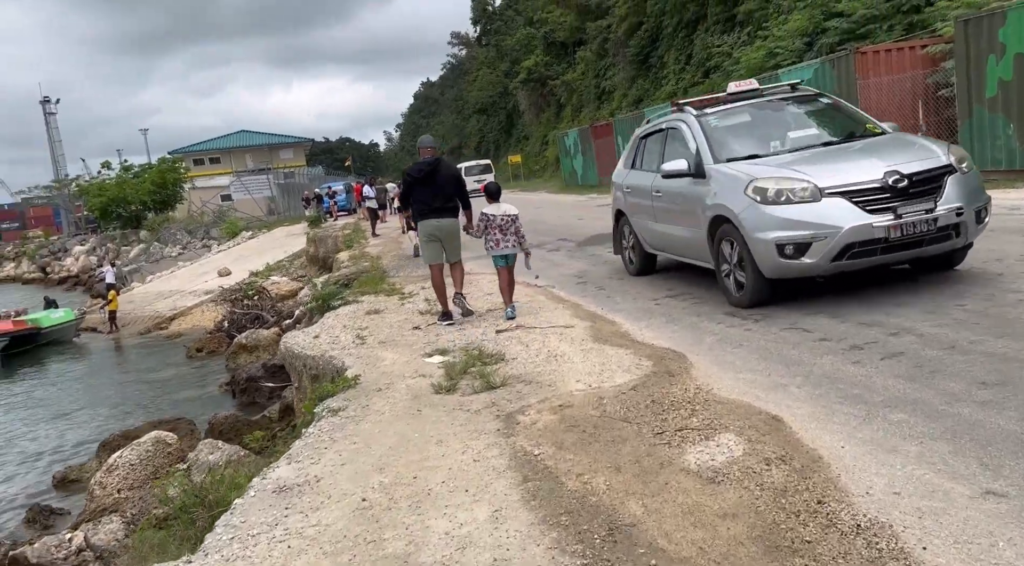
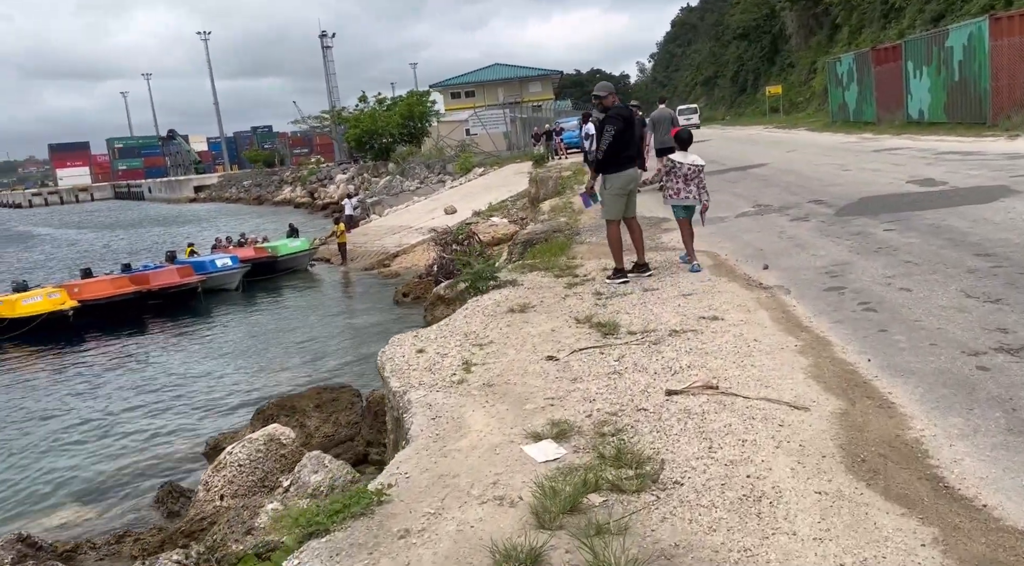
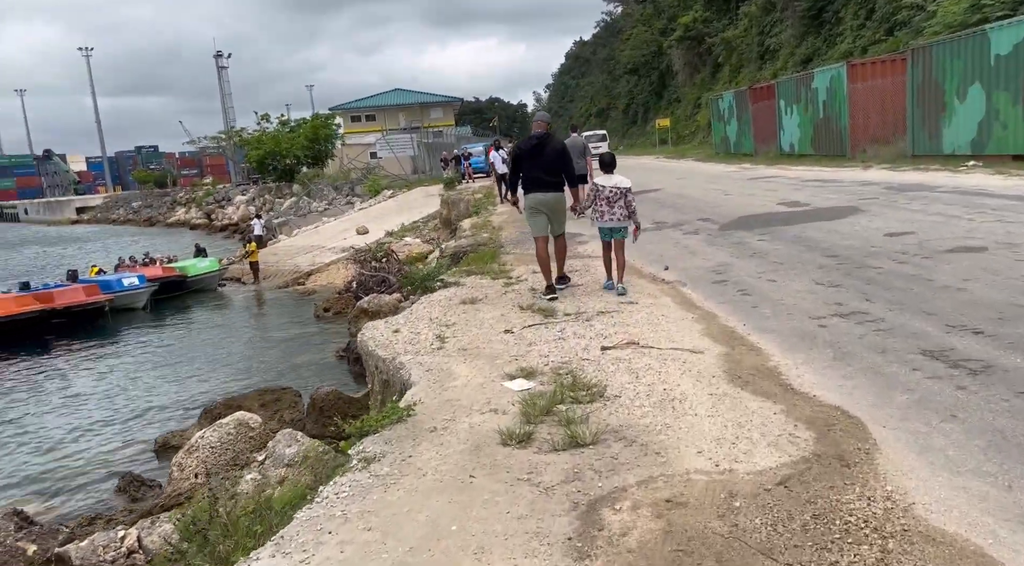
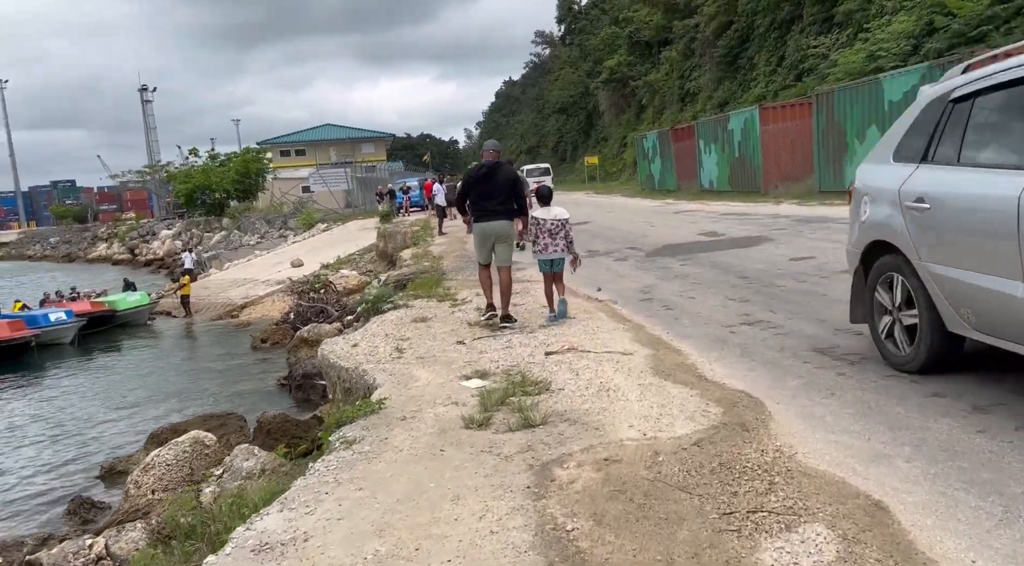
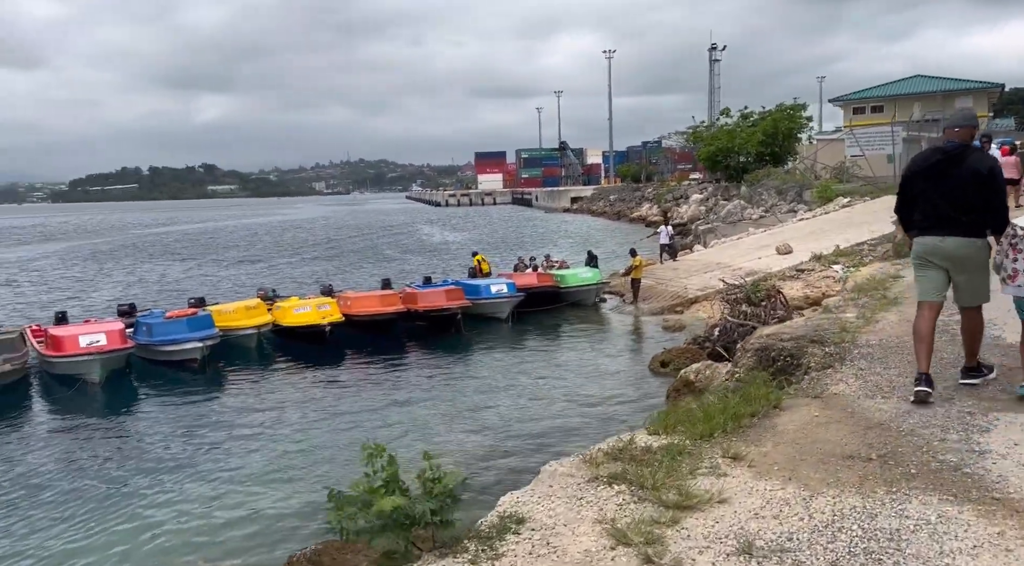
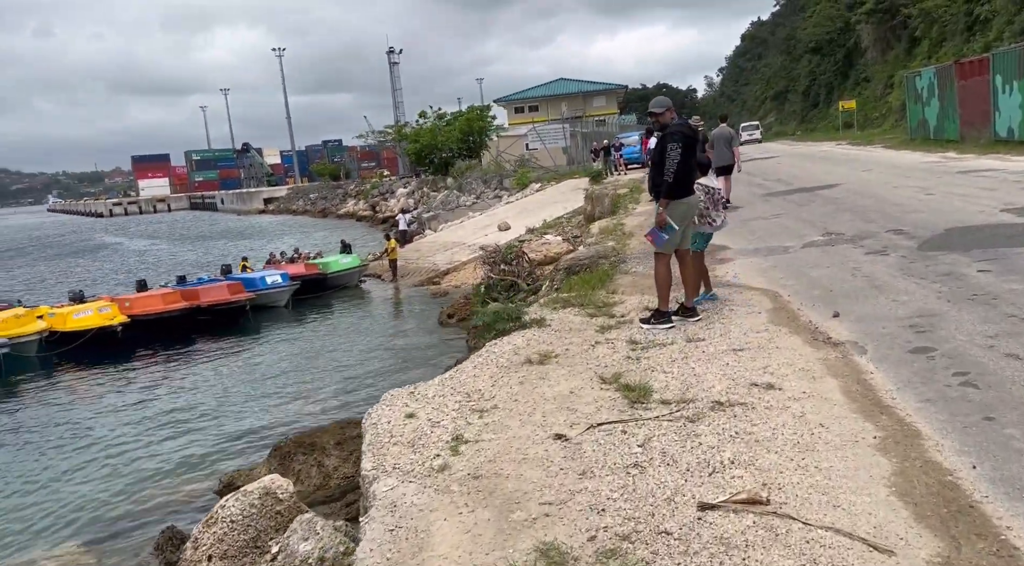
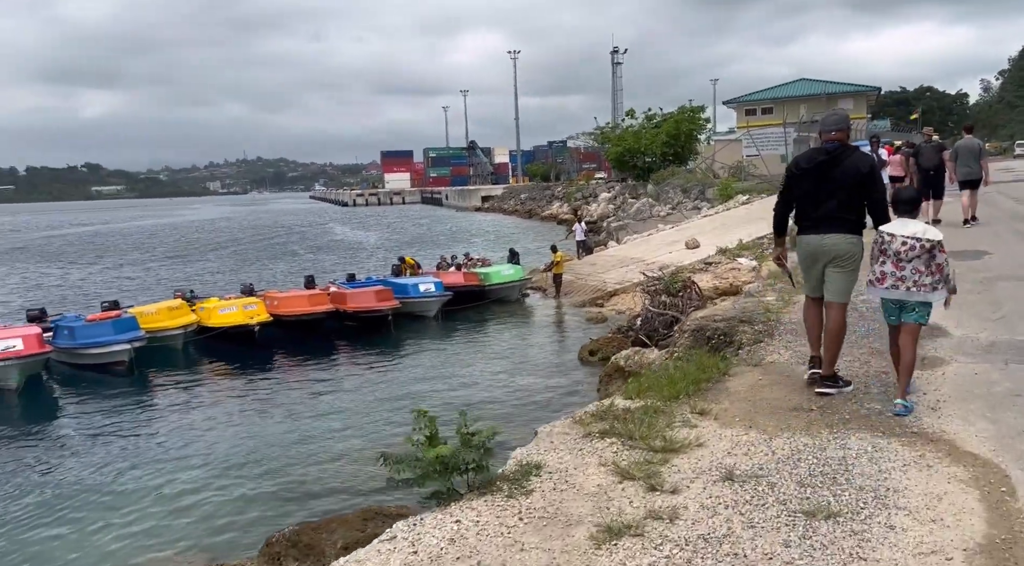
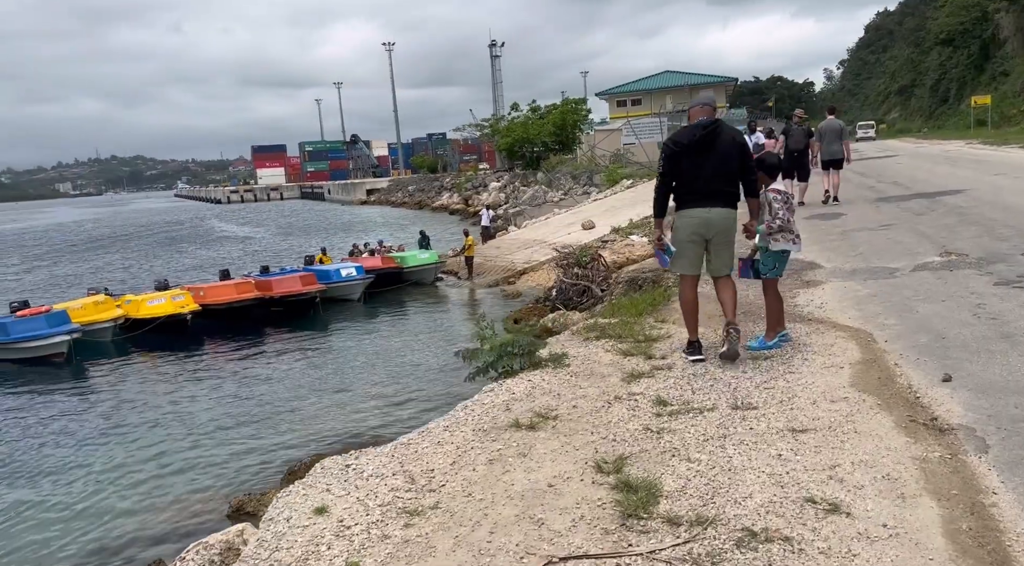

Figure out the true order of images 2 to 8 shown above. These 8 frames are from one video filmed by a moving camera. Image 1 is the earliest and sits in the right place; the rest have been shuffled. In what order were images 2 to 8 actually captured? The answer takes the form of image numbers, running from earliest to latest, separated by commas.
4, 3, 2, 6, 8, 7, 5
